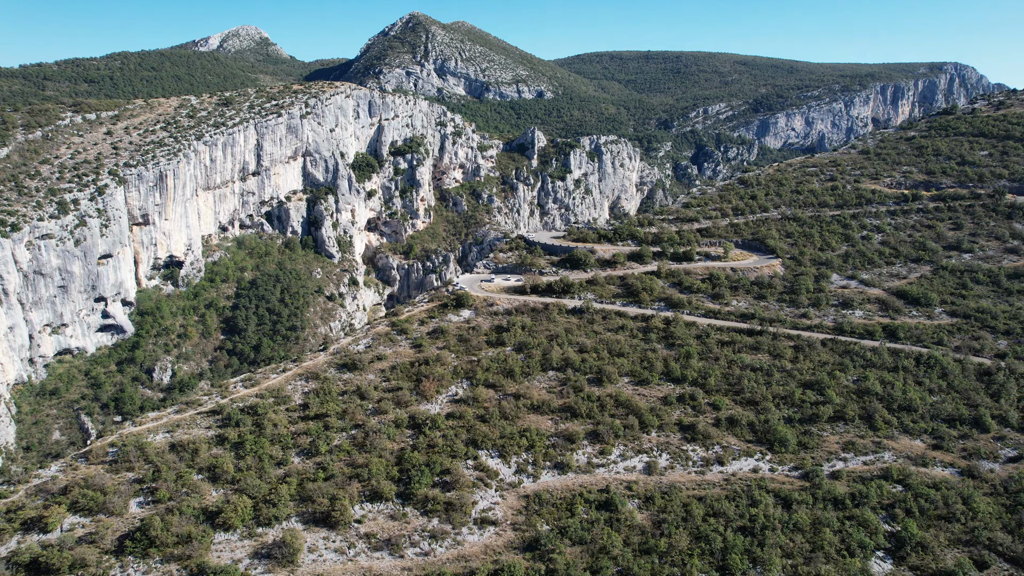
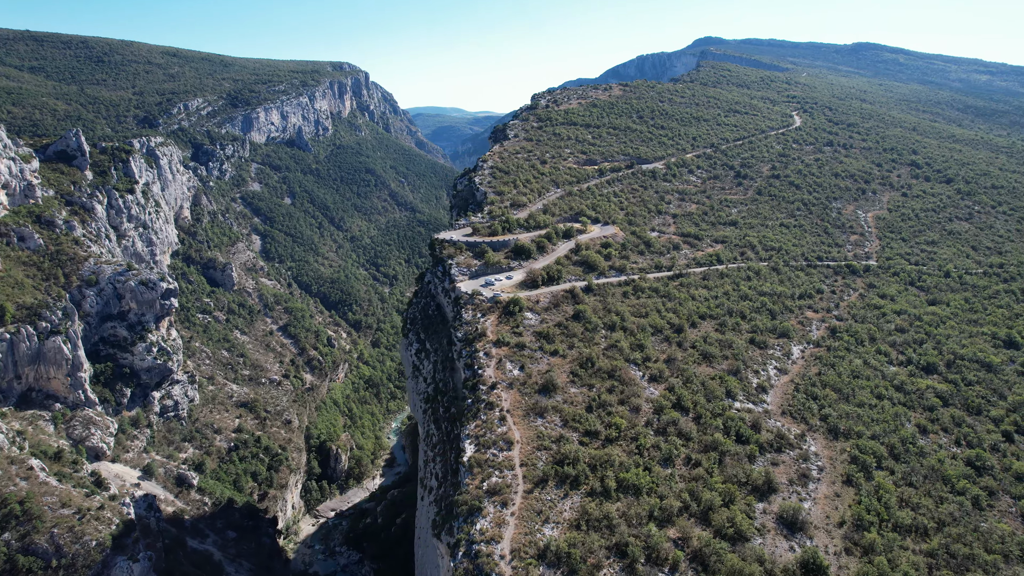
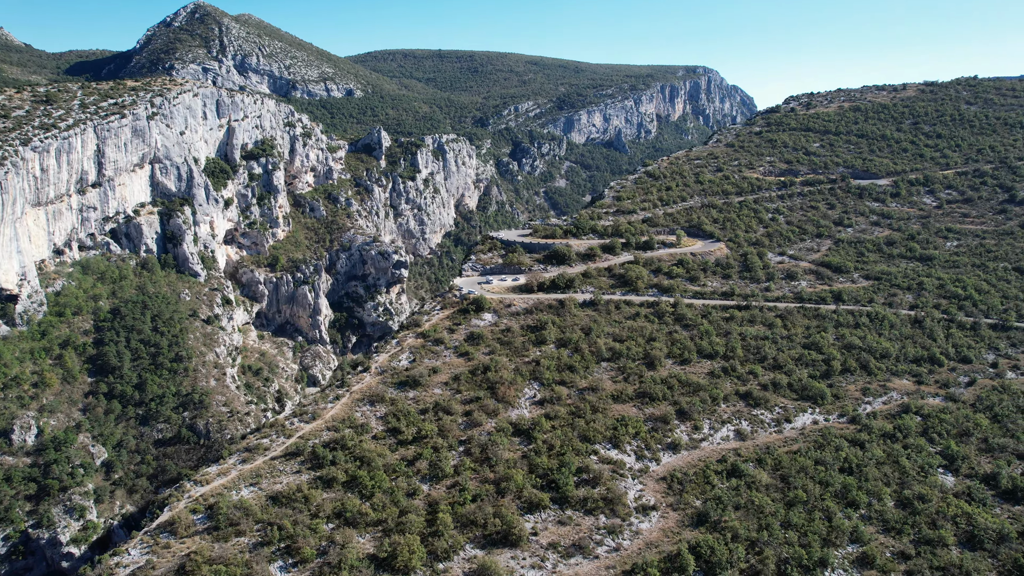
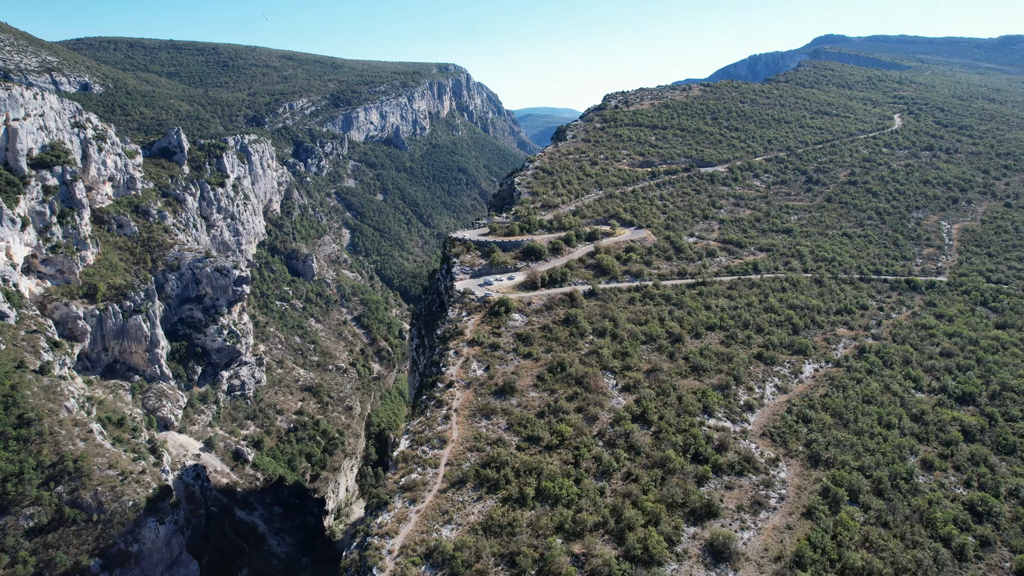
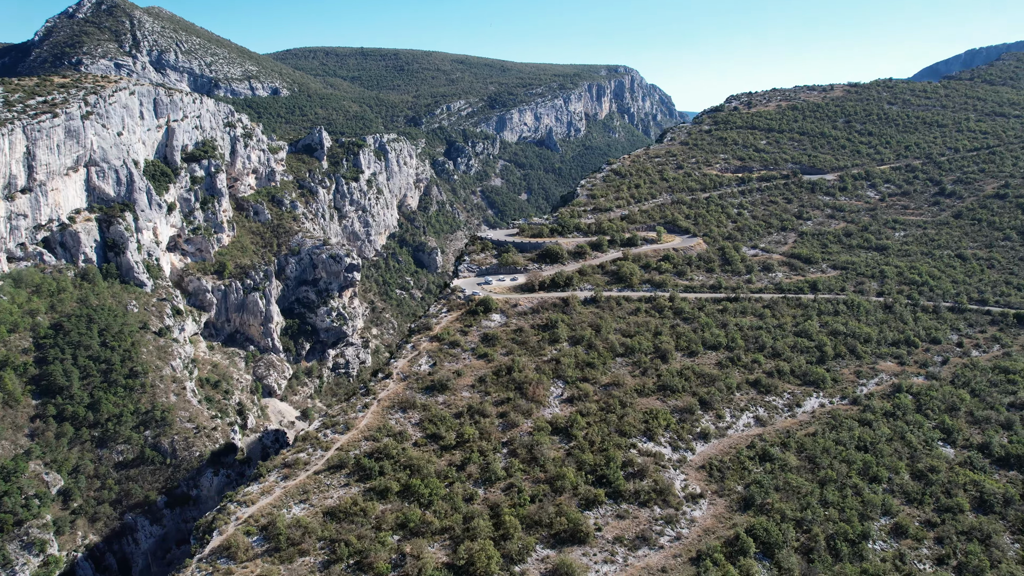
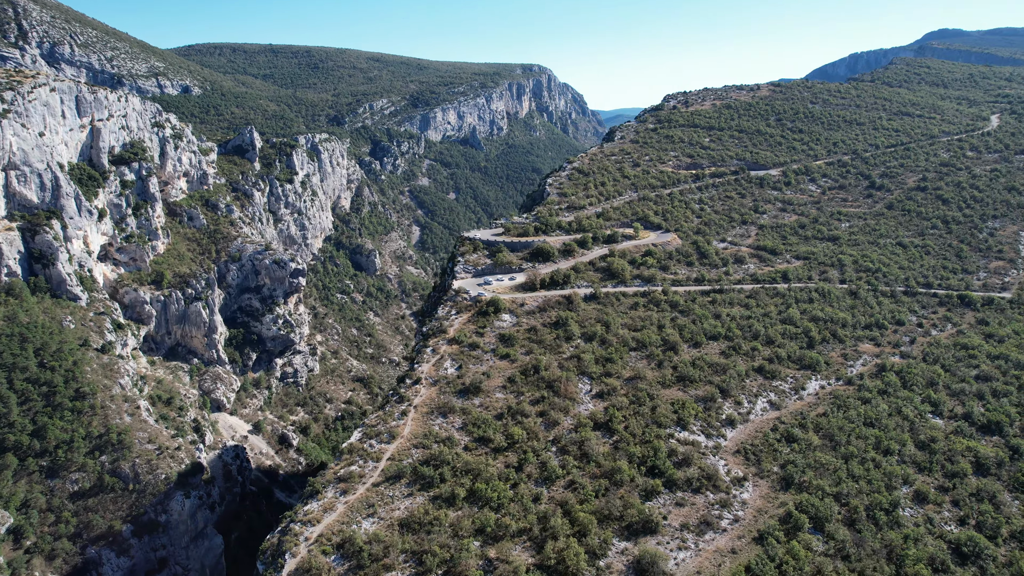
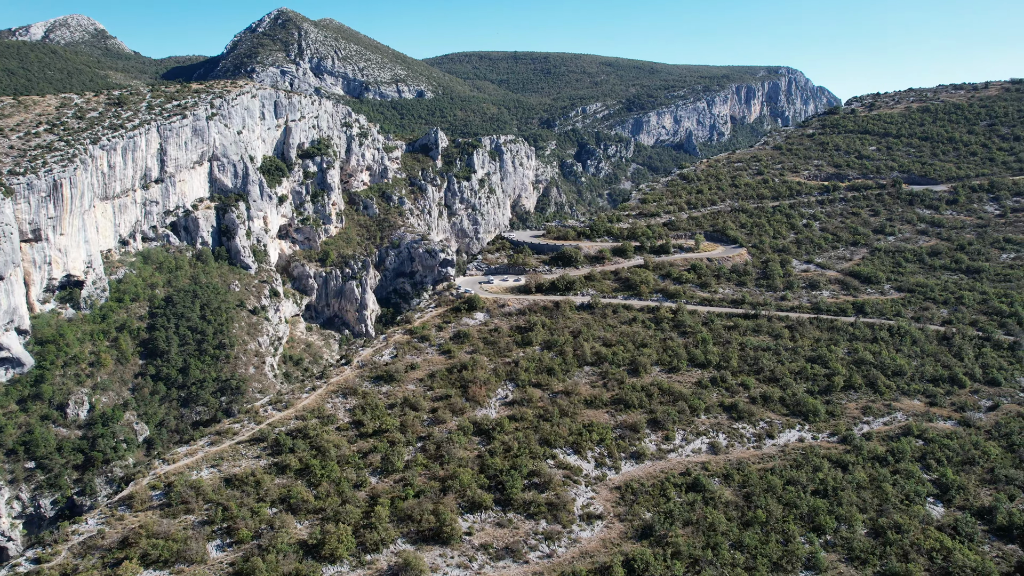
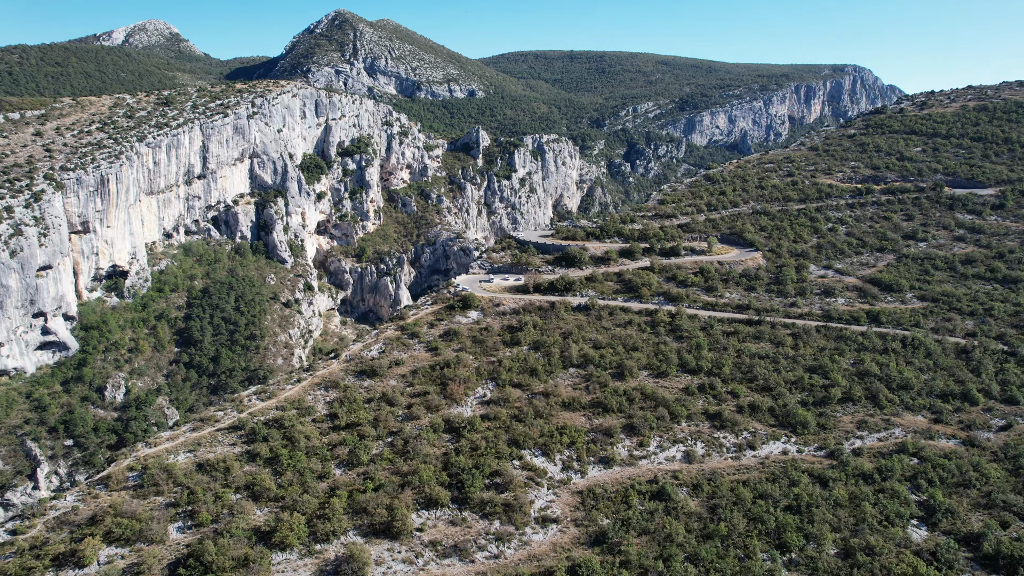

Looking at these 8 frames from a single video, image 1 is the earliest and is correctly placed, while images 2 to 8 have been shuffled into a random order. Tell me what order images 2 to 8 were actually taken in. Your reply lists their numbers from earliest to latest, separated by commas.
8, 7, 3, 5, 6, 4, 2
